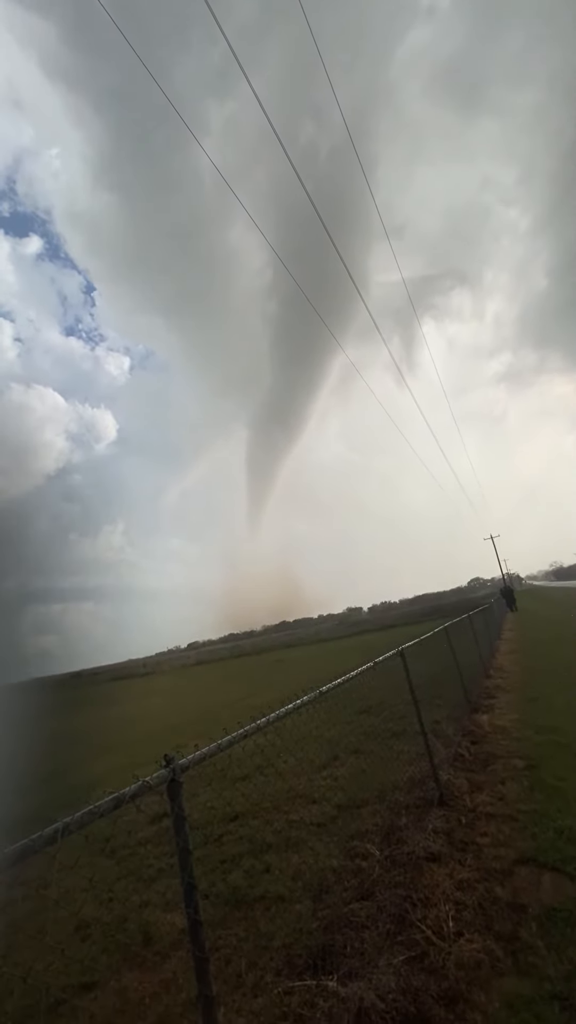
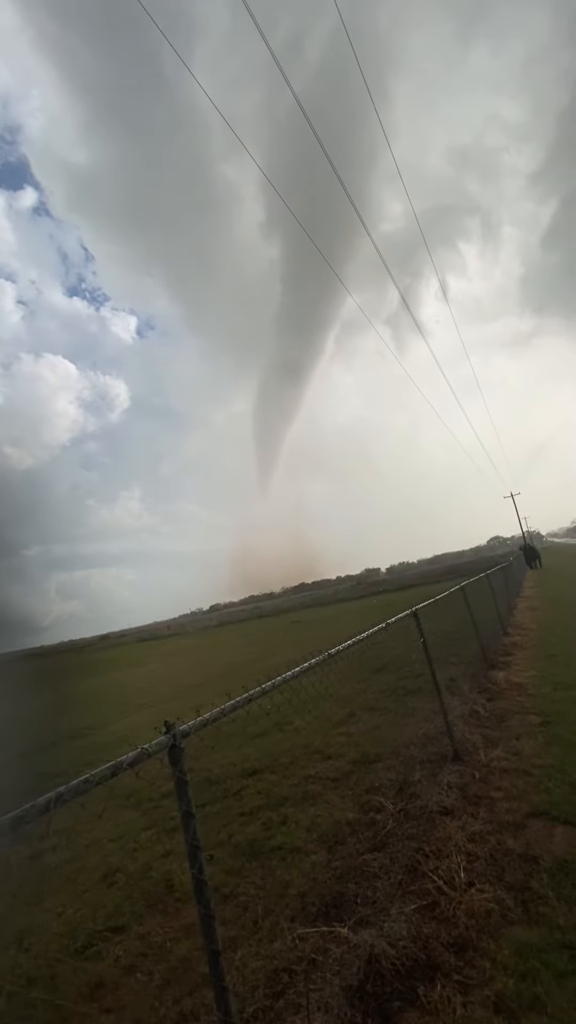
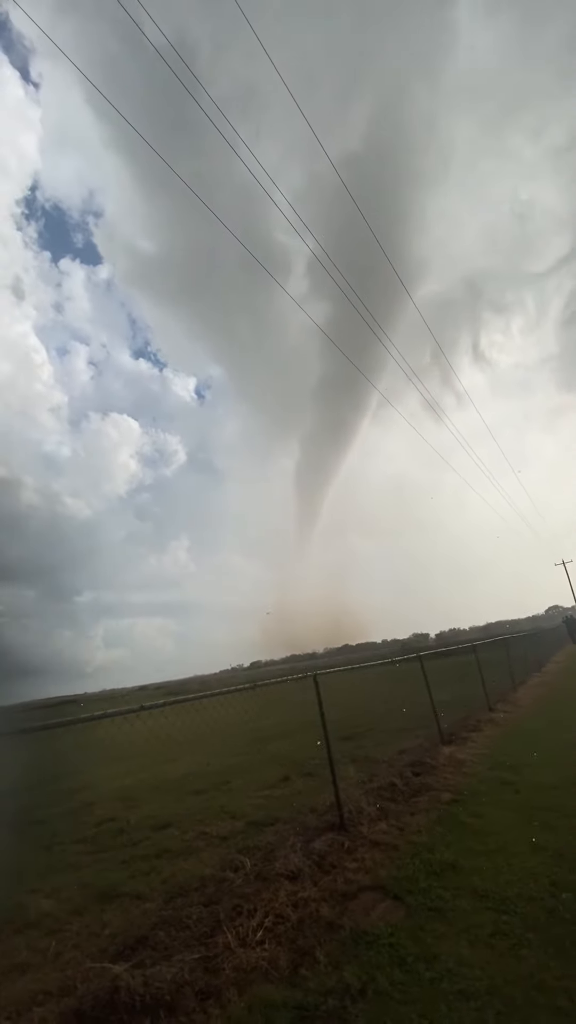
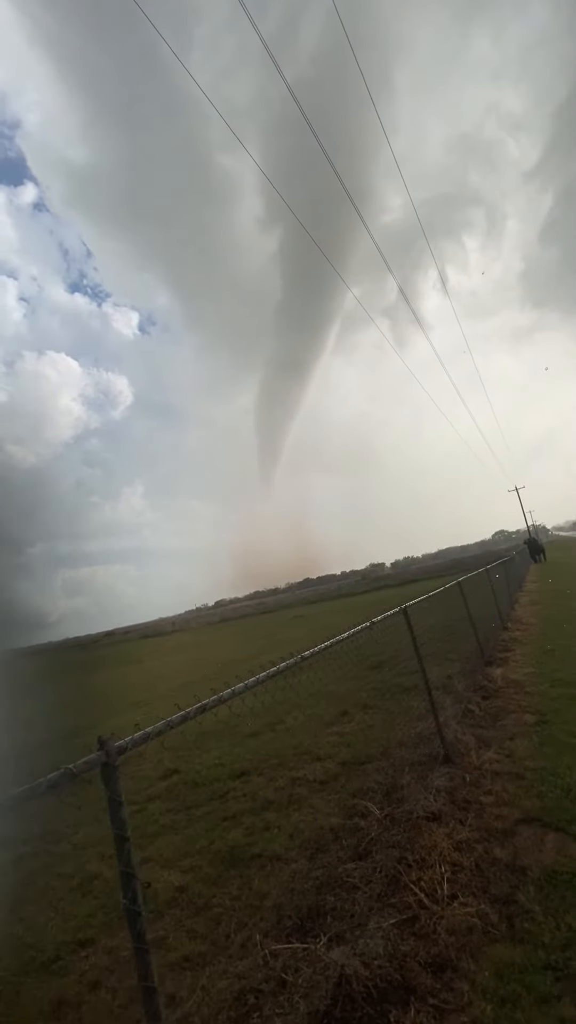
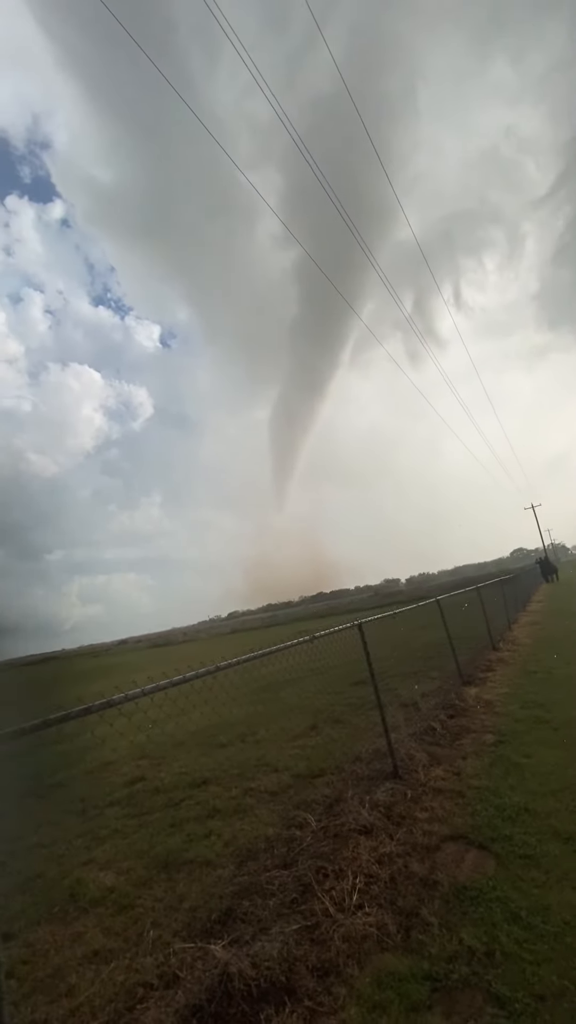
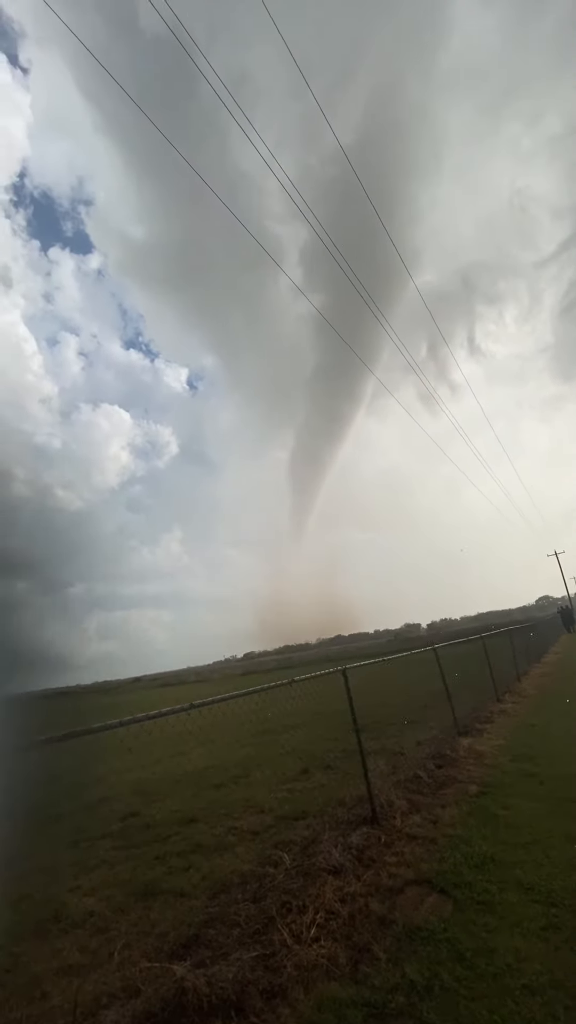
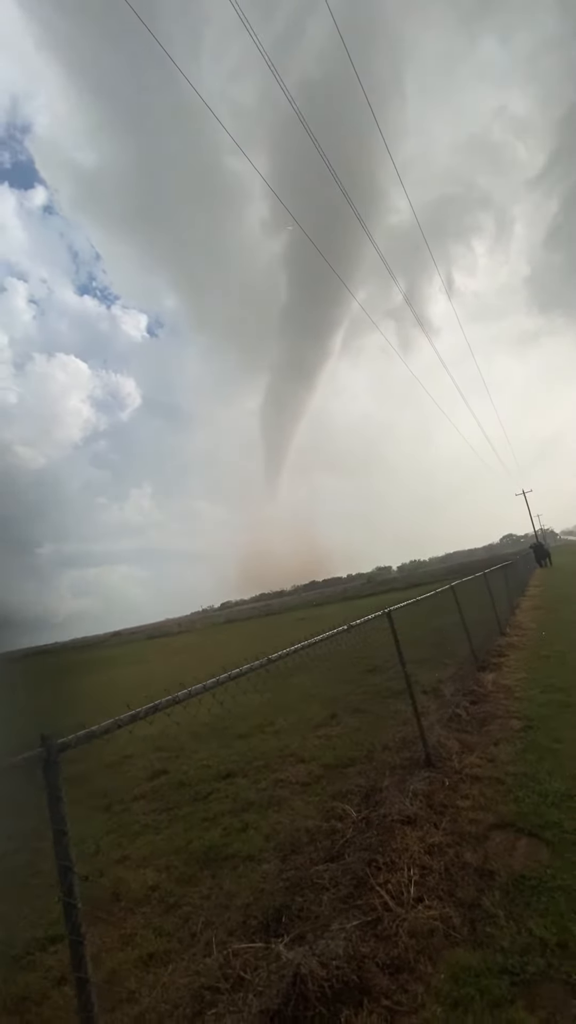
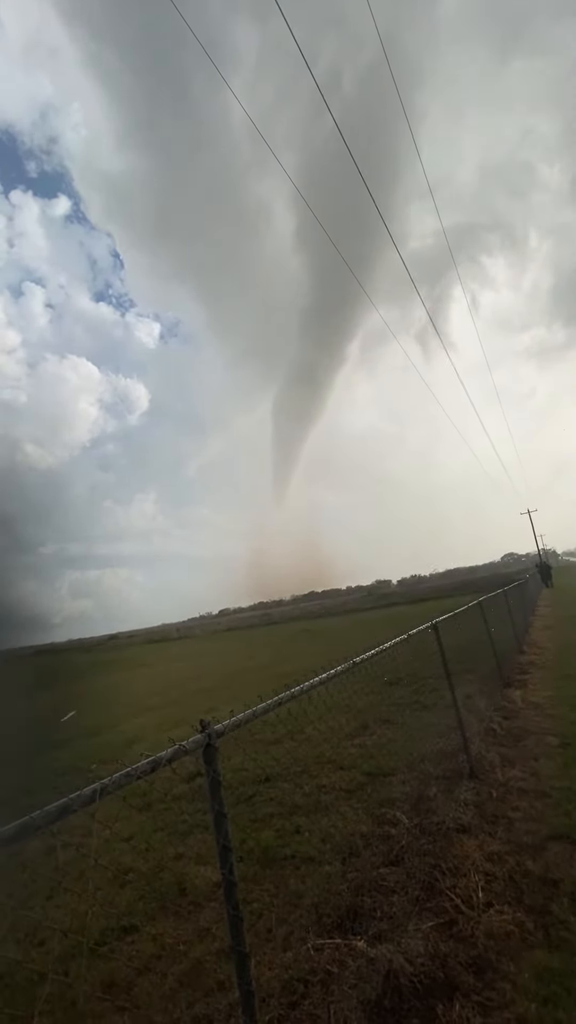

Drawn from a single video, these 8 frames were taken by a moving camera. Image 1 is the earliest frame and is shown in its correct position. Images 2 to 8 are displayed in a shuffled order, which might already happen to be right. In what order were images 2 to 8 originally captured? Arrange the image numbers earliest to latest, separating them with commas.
8, 2, 4, 7, 5, 6, 3
